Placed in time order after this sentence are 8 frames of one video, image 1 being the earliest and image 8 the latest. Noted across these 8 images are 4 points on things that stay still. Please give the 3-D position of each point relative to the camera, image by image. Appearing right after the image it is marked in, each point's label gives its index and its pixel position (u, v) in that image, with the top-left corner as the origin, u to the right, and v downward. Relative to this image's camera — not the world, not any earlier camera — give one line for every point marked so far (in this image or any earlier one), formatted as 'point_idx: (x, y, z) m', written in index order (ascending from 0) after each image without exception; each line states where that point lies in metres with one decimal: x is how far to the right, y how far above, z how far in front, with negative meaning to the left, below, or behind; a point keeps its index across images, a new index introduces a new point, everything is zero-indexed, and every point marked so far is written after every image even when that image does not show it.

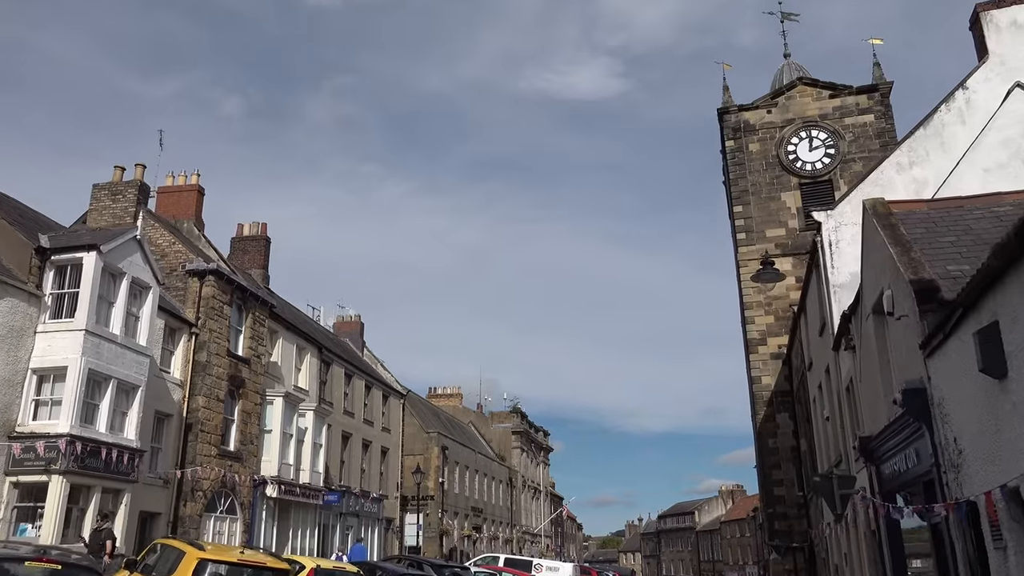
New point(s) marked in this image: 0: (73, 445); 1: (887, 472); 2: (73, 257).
0: (-8.2, -2.9, +15.8) m
1: (+4.9, -2.4, +11.0) m
2: (-8.9, +0.6, +17.0) m
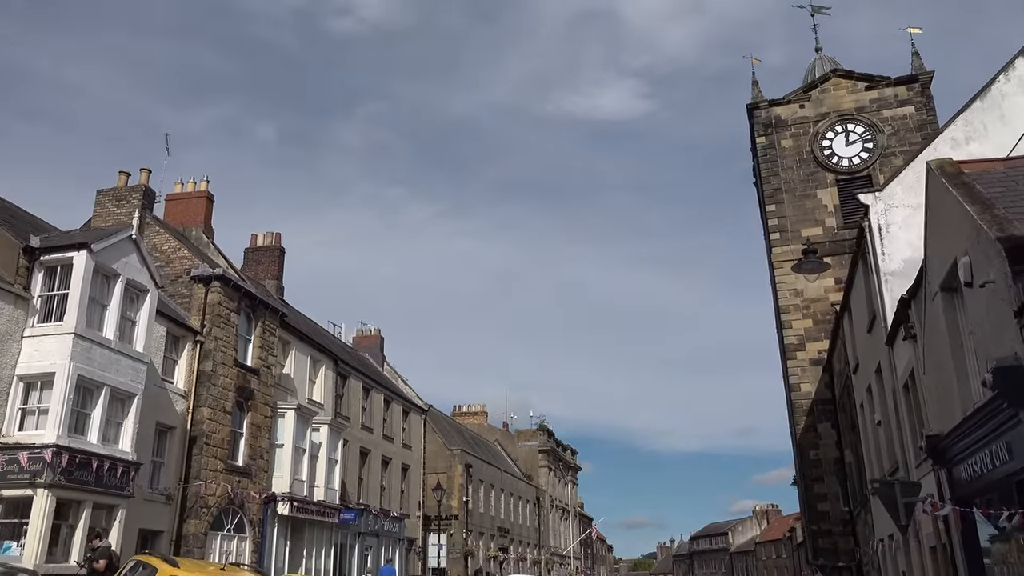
0: (-7.9, -2.9, +14.7) m
1: (+5.1, -2.1, +9.5) m
2: (-8.5, +0.6, +16.0) m
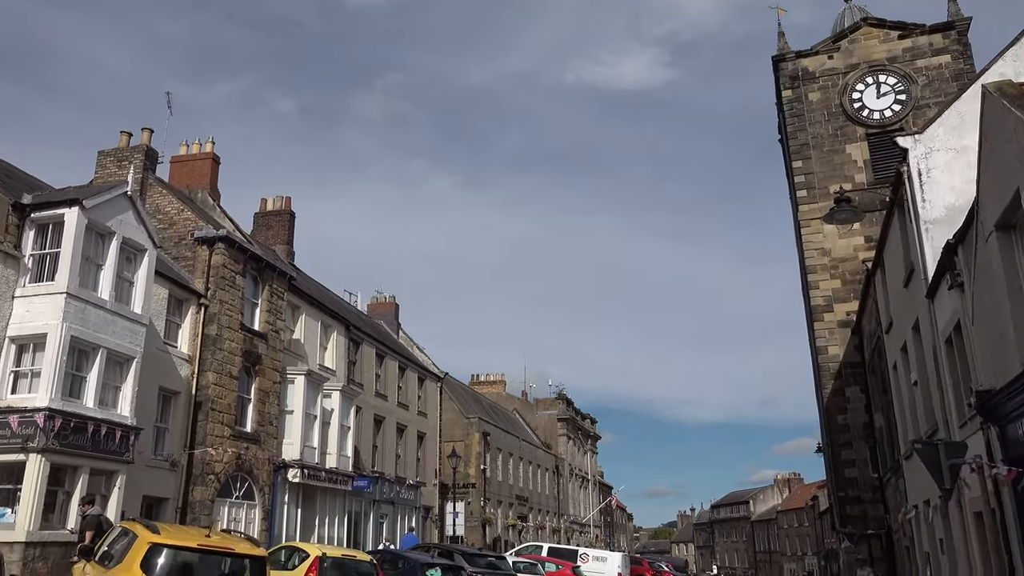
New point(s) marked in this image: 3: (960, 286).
0: (-7.7, -2.2, +14.1) m
1: (+5.2, -1.5, +8.6) m
2: (-8.3, +1.3, +15.3) m
3: (+5.5, 0.0, +10.4) m
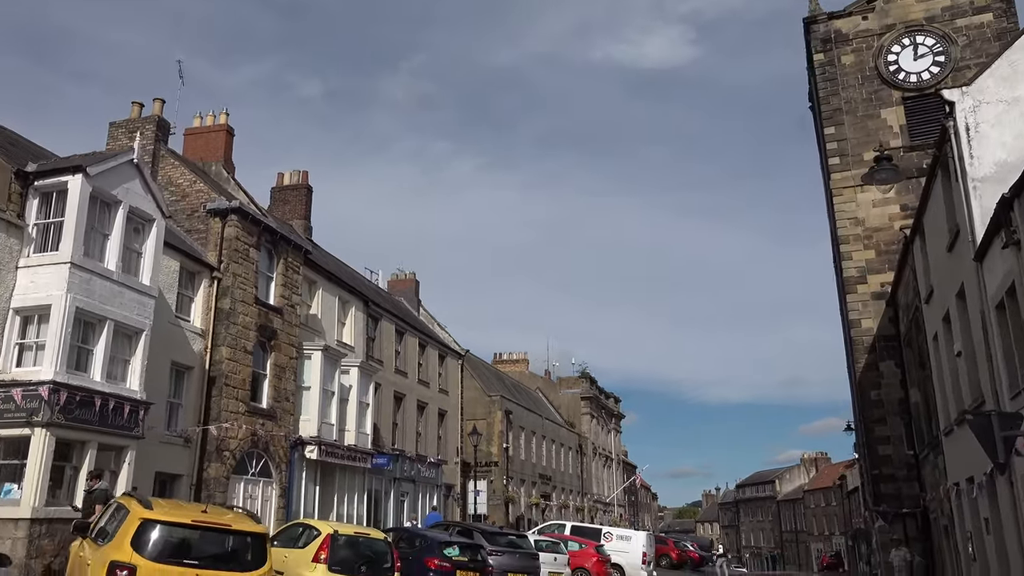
0: (-7.4, -1.7, +13.7) m
1: (+5.3, -1.0, +7.8) m
2: (-8.0, +1.9, +14.8) m
3: (+5.7, +0.5, +9.6) m
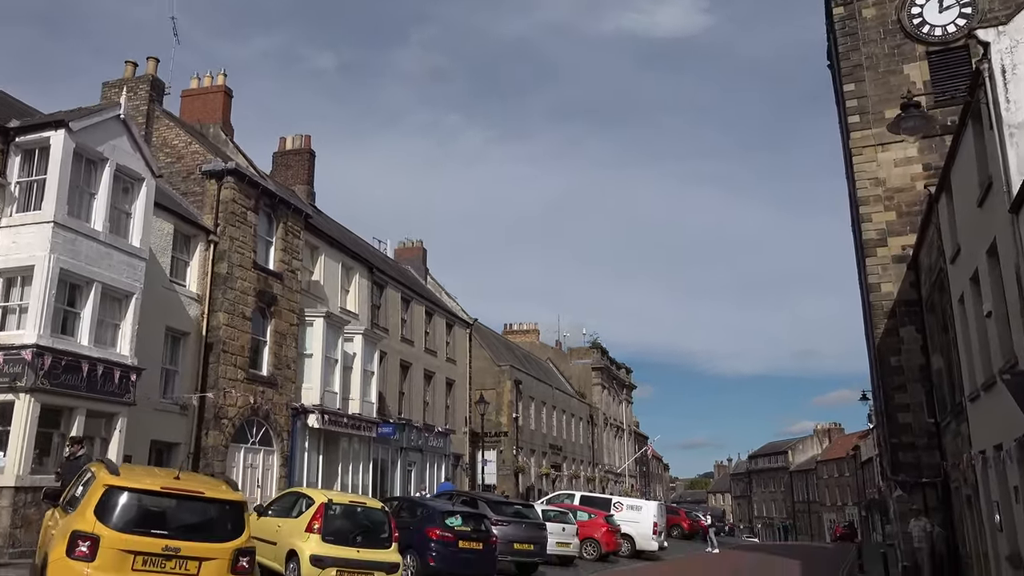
0: (-7.3, -1.1, +13.1) m
1: (+5.3, -0.6, +7.0) m
2: (-7.9, +2.5, +14.2) m
3: (+5.7, +1.0, +8.7) m
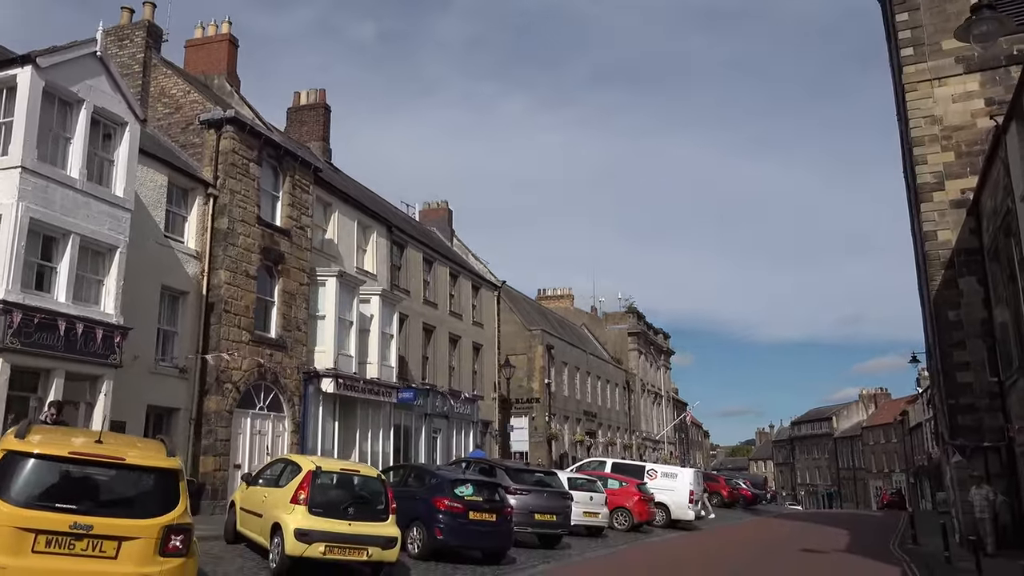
0: (-7.2, -0.4, +12.0) m
1: (+5.1, +0.1, +5.4) m
2: (-7.8, +3.3, +13.0) m
3: (+5.6, +1.7, +7.0) m
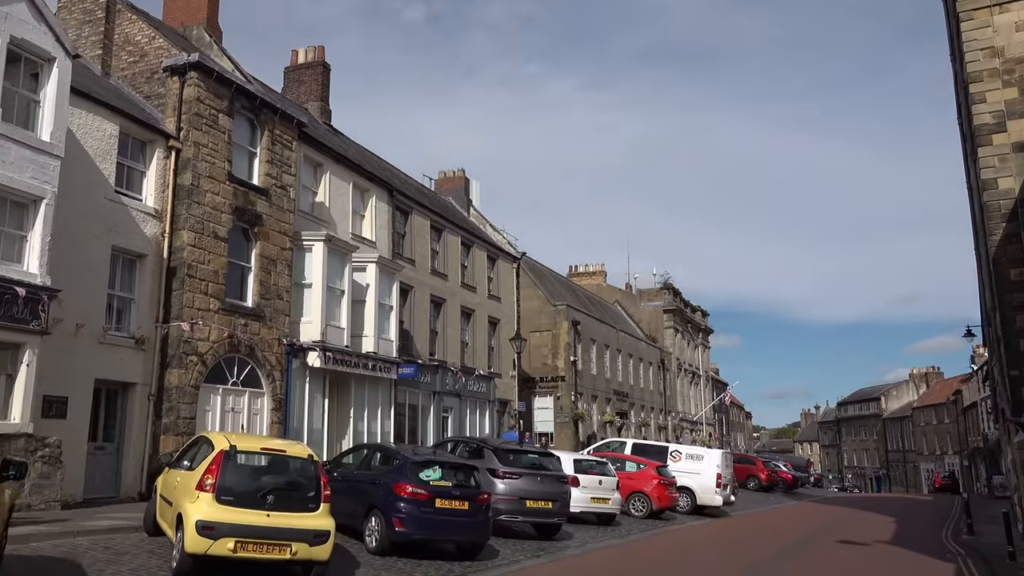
0: (-7.6, +0.2, +10.4) m
1: (+4.4, +0.7, +3.1) m
2: (-8.2, +3.9, +11.3) m
3: (+4.9, +2.3, +4.7) m
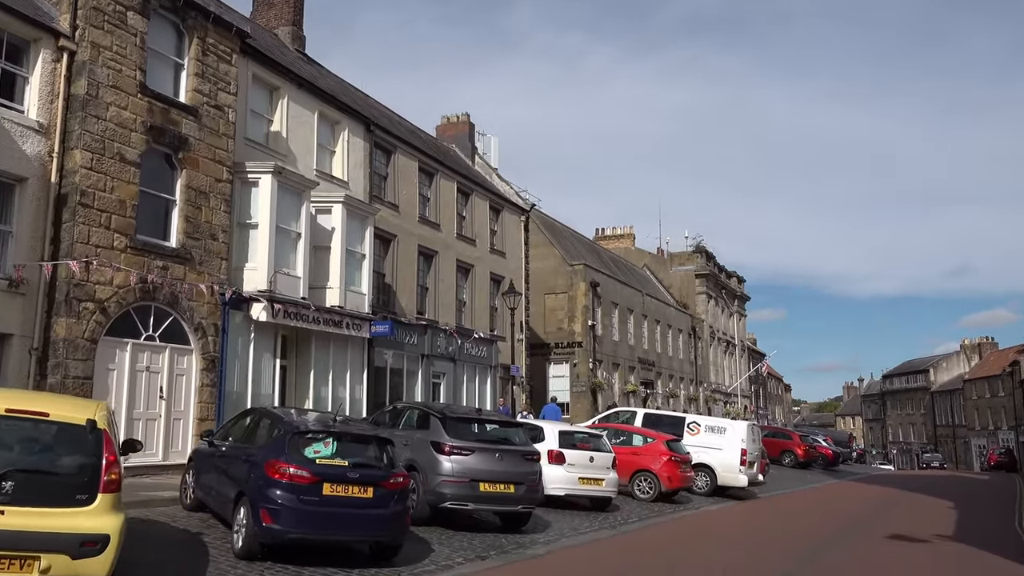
0: (-8.4, +1.1, +7.5) m
1: (+3.2, +1.3, -0.3) m
2: (-9.0, +4.8, +8.3) m
3: (+3.8, +3.1, +1.2) m
